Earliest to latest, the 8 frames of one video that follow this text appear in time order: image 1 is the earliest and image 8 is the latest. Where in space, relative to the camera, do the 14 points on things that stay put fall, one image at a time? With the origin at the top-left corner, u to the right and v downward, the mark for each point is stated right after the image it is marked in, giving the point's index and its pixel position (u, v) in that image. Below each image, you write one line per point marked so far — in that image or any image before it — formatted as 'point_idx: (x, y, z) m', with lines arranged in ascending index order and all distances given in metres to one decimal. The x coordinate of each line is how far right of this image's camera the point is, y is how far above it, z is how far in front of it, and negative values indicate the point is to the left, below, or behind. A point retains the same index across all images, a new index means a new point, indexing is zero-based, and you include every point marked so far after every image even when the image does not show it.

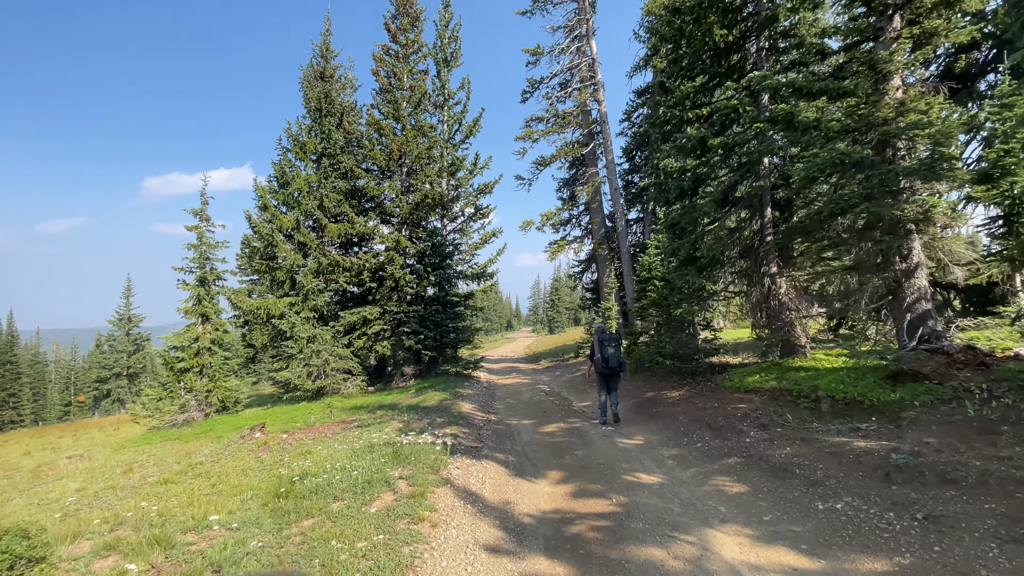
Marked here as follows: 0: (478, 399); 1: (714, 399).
0: (-1.0, -3.3, +14.1) m
1: (+4.0, -2.2, +9.4) m
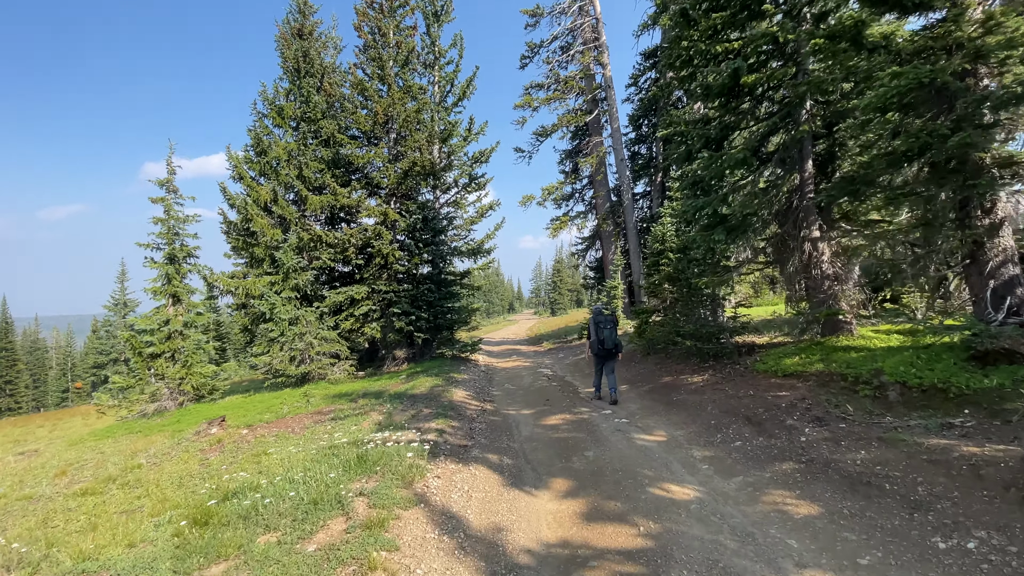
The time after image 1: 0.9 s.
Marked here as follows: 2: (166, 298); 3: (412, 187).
0: (-1.0, -2.6, +12.7) m
1: (+4.0, -1.6, +7.9) m
2: (-11.3, -0.3, +15.4) m
3: (-3.7, +3.7, +17.2) m
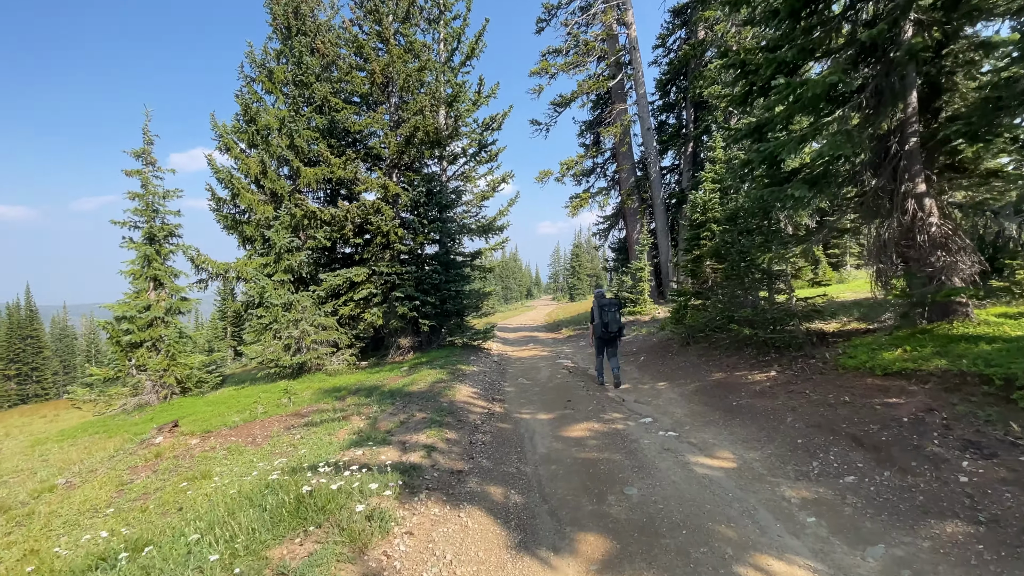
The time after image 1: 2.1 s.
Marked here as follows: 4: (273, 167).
0: (-0.7, -2.1, +11.0) m
1: (+4.1, -1.3, +6.0) m
2: (-10.8, +0.2, +14.0) m
3: (-3.2, +4.3, +15.4) m
4: (-7.6, +3.9, +15.0) m
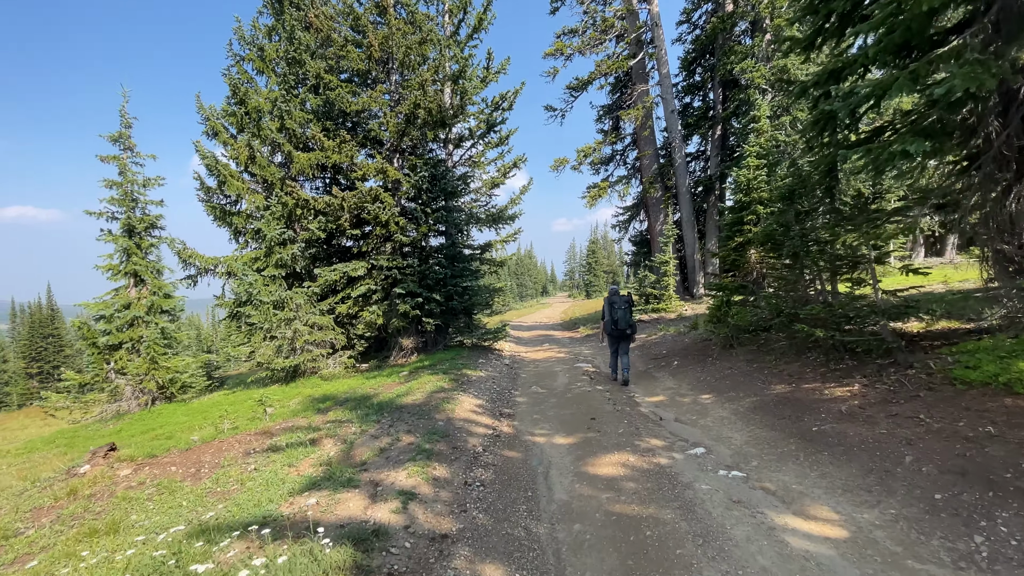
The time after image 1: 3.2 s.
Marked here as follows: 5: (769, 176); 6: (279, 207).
0: (-0.4, -2.0, +9.6) m
1: (+4.2, -1.1, +4.4) m
2: (-10.5, +0.3, +12.8) m
3: (-2.8, +4.4, +14.0) m
4: (-7.2, +4.0, +13.7) m
5: (+5.3, +2.3, +9.8) m
6: (-6.7, +2.3, +13.5) m
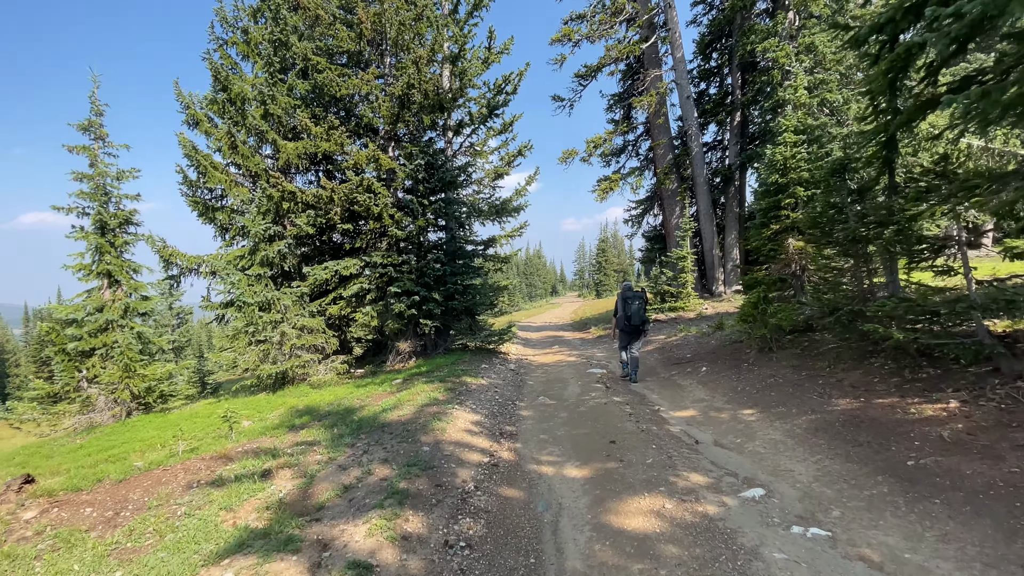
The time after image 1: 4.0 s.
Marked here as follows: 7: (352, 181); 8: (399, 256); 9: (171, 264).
0: (-0.4, -1.9, +8.4) m
1: (+4.2, -1.0, +3.2) m
2: (-10.4, +0.2, +11.9) m
3: (-2.7, +4.5, +12.9) m
4: (-7.1, +4.0, +12.7) m
5: (+5.4, +2.4, +8.5) m
6: (-6.6, +2.3, +12.5) m
7: (-4.1, +2.7, +12.0) m
8: (-3.0, +0.8, +12.5) m
9: (-9.5, +0.7, +13.2) m
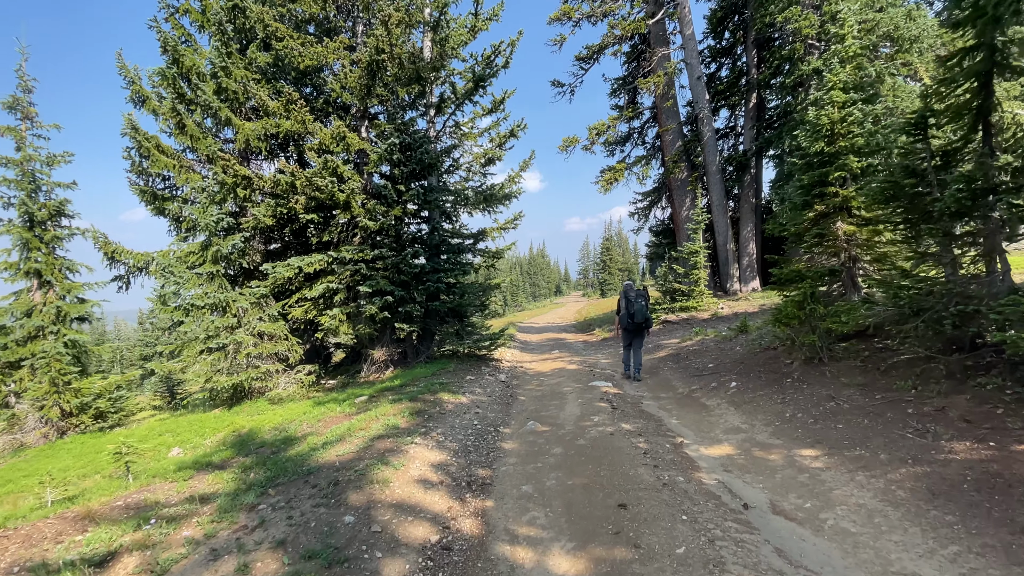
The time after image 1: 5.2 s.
0: (-0.6, -1.9, +6.8) m
1: (+3.9, -1.0, +1.5) m
2: (-10.6, +0.2, +10.3) m
3: (-3.0, +4.5, +11.3) m
4: (-7.3, +3.9, +11.1) m
5: (+5.1, +2.5, +6.8) m
6: (-6.8, +2.3, +10.9) m
7: (-4.3, +2.7, +10.4) m
8: (-3.2, +0.9, +10.9) m
9: (-9.7, +0.6, +11.6) m
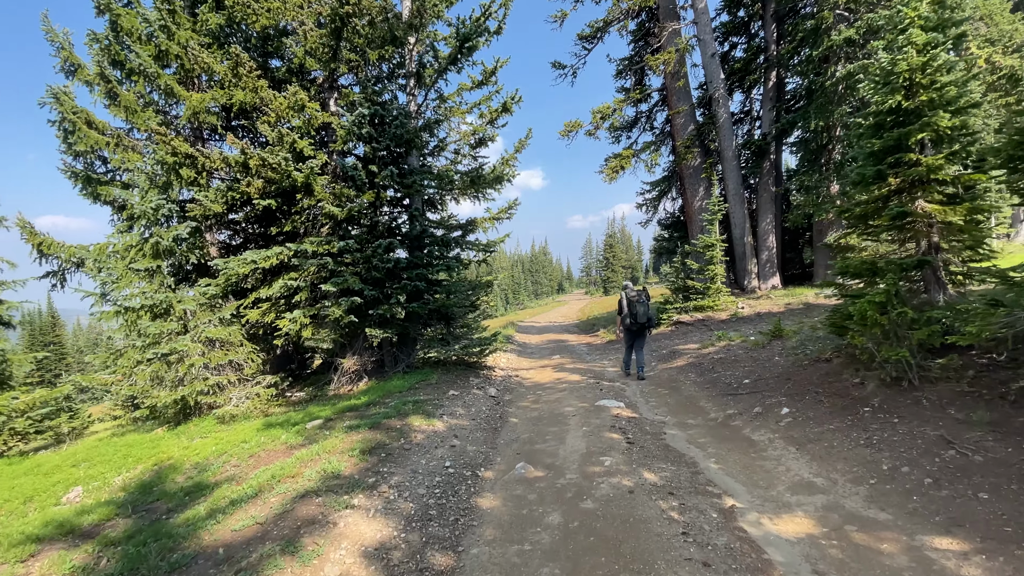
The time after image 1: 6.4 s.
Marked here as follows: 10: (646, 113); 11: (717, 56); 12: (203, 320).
0: (-0.8, -1.9, +5.2) m
1: (+3.7, -1.0, -0.1) m
2: (-10.7, +0.2, +8.8) m
3: (-3.1, +4.5, +9.7) m
4: (-7.5, +4.0, +9.6) m
5: (+4.9, +2.5, +5.2) m
6: (-7.0, +2.4, +9.3) m
7: (-4.5, +2.8, +8.8) m
8: (-3.4, +0.9, +9.3) m
9: (-9.9, +0.7, +10.1) m
10: (+5.4, +7.0, +19.0) m
11: (+7.4, +8.3, +16.9) m
12: (-6.1, -0.6, +9.4) m
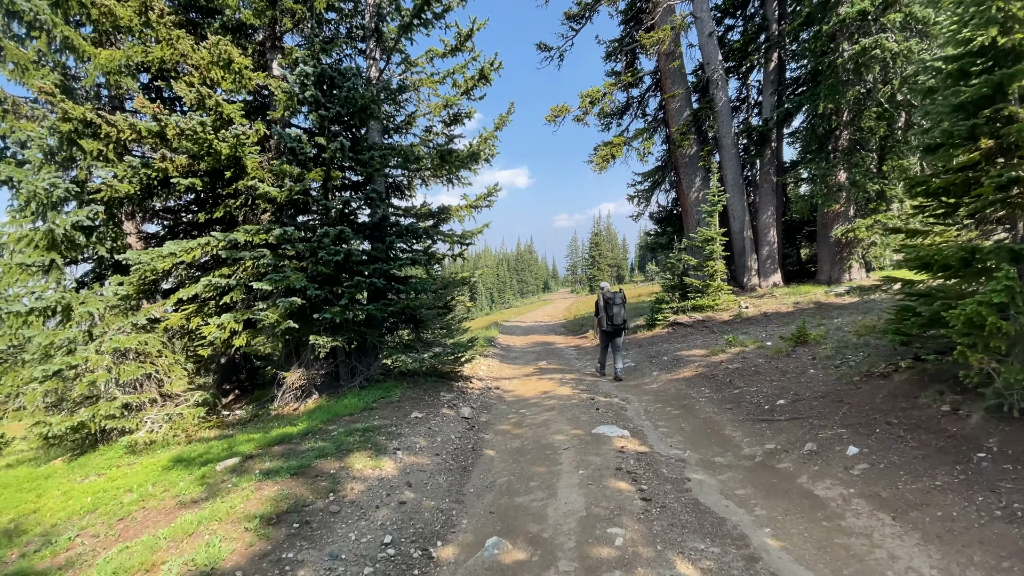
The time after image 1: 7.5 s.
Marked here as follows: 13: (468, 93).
0: (-1.0, -1.9, +3.7) m
1: (+3.6, -0.9, -1.5) m
2: (-11.1, +0.2, +7.0) m
3: (-3.5, +4.5, +8.1) m
4: (-7.9, +4.0, +7.9) m
5: (+4.6, +2.6, +3.8) m
6: (-7.3, +2.4, +7.6) m
7: (-4.8, +2.8, +7.2) m
8: (-3.7, +0.9, +7.7) m
9: (-10.3, +0.7, +8.3) m
10: (+4.7, +7.1, +17.7) m
11: (+6.7, +8.3, +15.6) m
12: (-6.5, -0.6, +7.7) m
13: (-0.9, +3.9, +9.6) m
